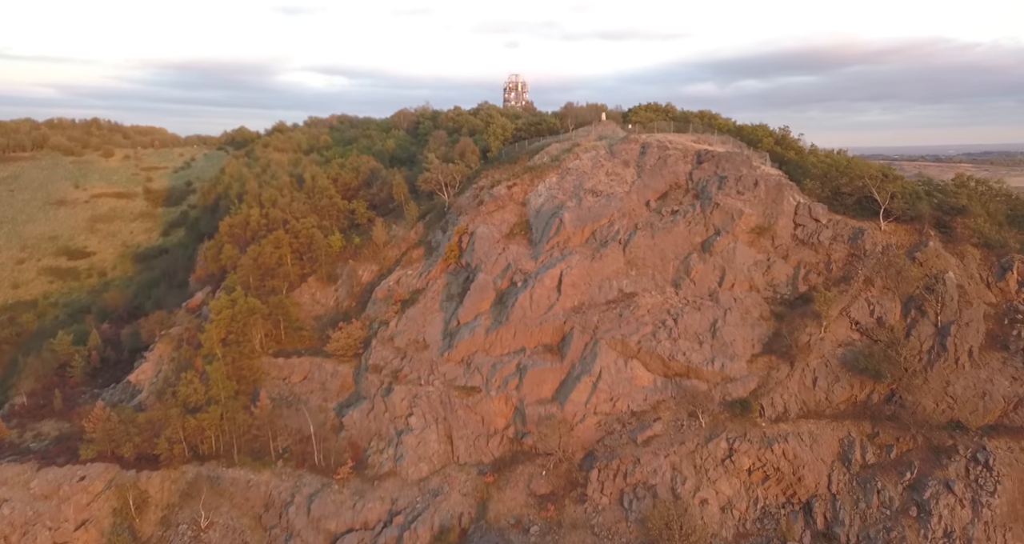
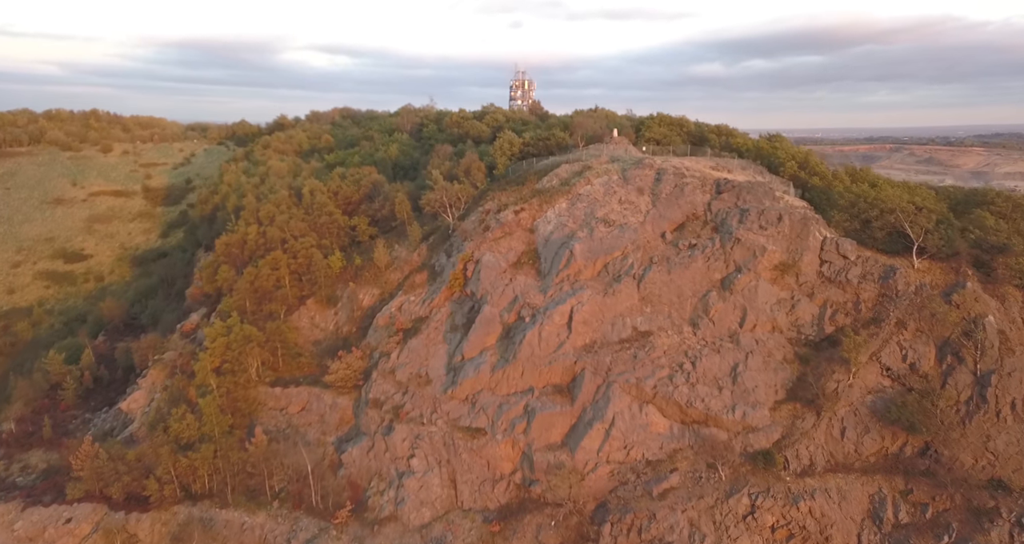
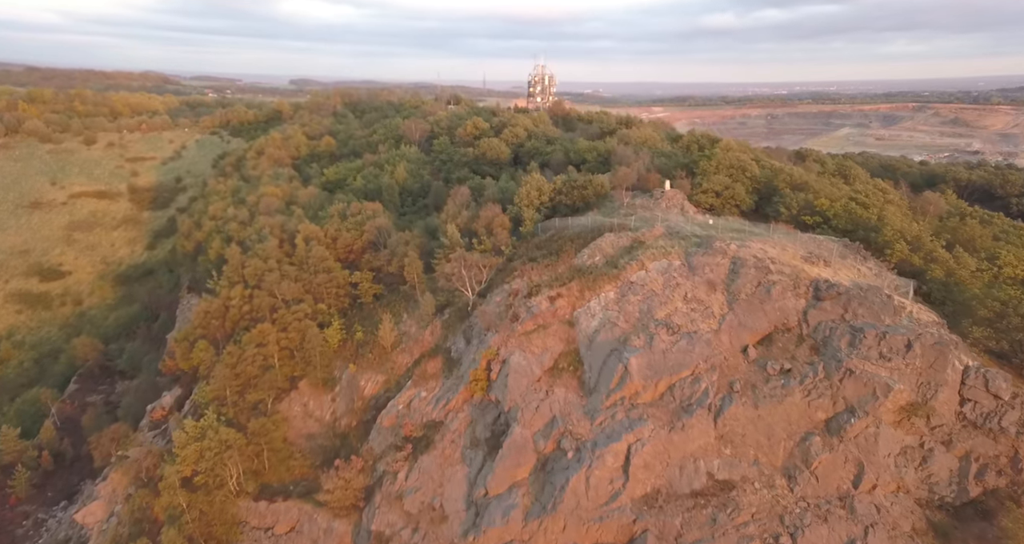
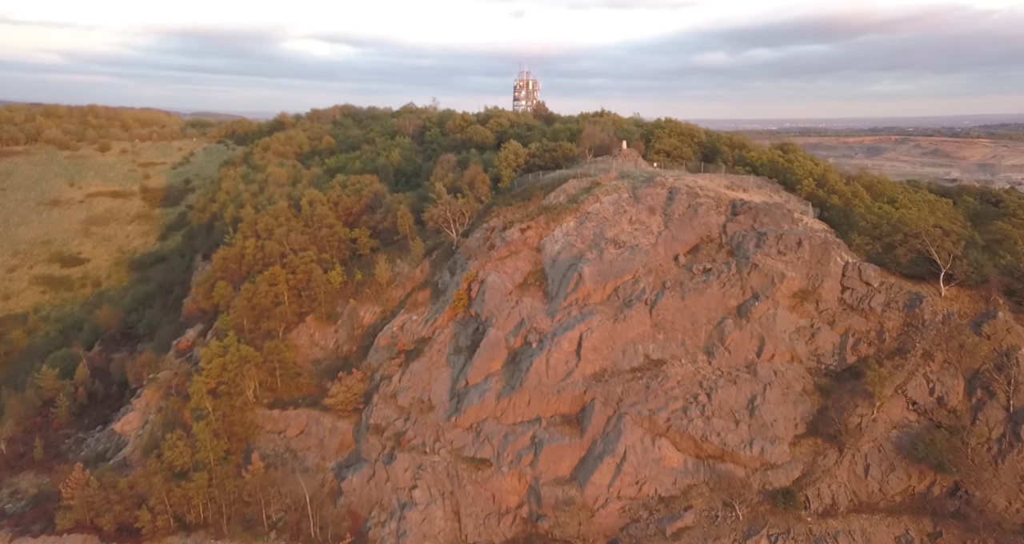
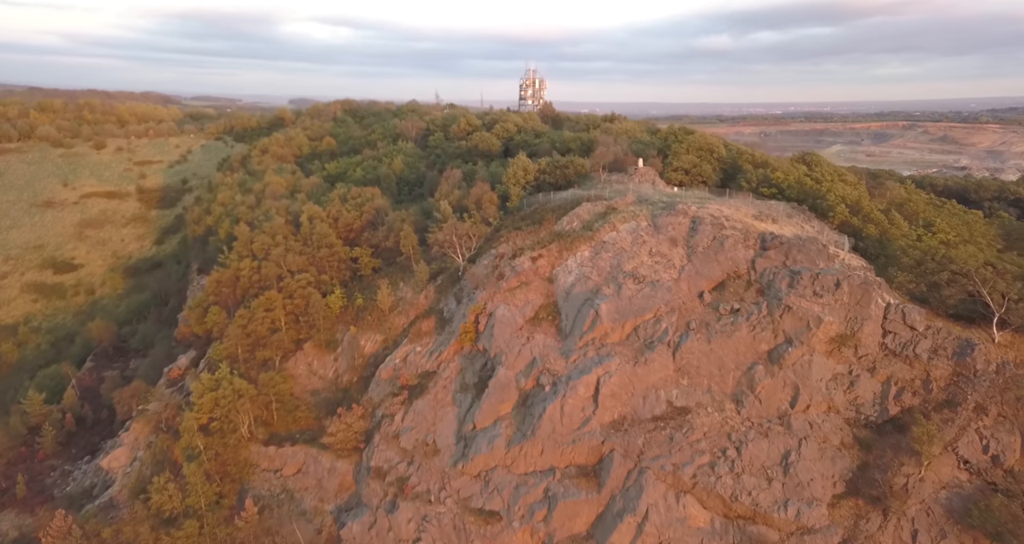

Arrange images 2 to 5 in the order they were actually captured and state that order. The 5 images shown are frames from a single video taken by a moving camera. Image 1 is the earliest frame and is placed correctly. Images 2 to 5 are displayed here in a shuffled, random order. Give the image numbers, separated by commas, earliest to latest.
2, 4, 5, 3
